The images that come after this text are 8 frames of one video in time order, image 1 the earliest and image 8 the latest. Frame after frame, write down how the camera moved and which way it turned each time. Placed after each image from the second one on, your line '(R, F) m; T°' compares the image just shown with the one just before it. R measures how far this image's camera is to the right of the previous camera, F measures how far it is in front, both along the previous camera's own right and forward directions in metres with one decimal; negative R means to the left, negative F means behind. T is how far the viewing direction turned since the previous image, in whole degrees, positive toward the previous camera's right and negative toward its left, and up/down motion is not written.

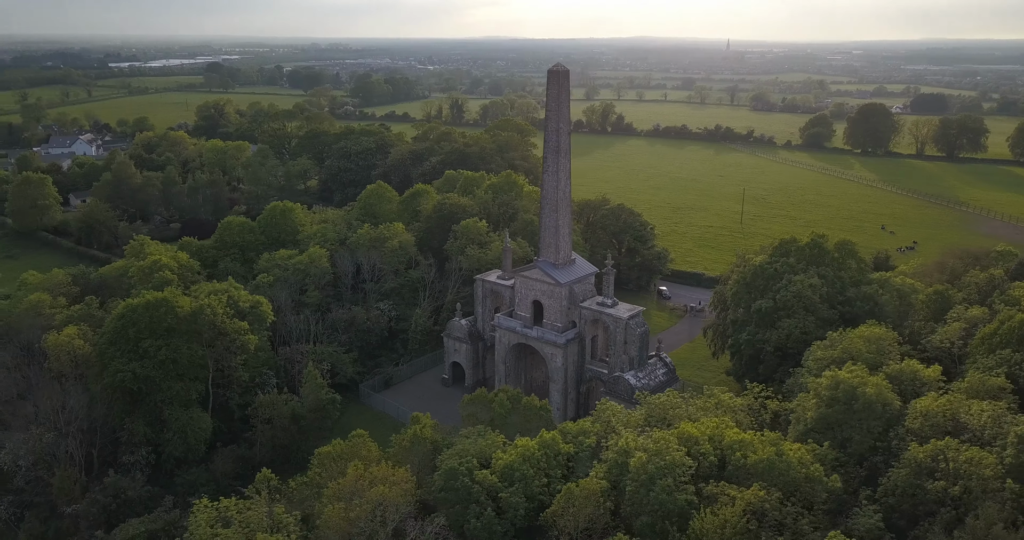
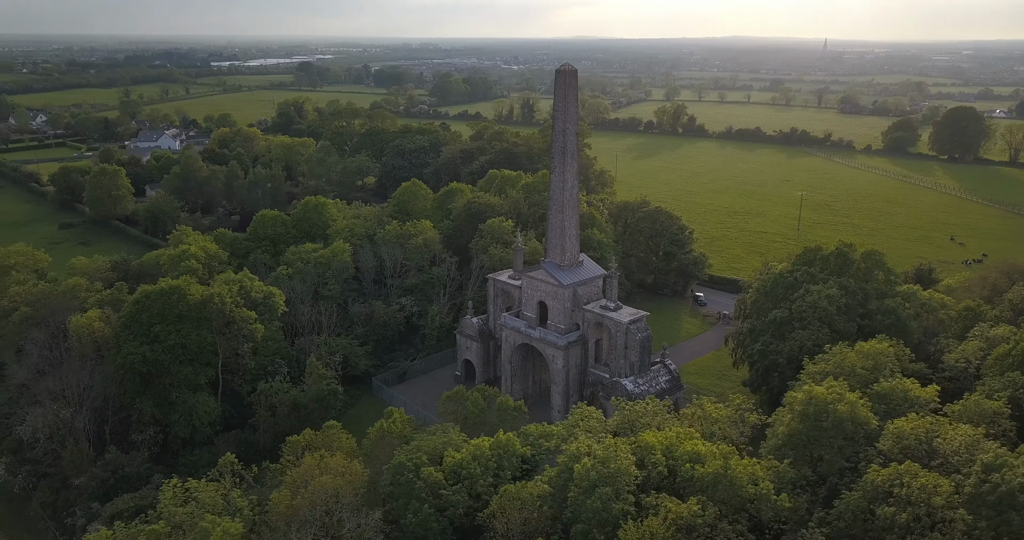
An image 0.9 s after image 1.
(+3.6, +0.2) m; -6°
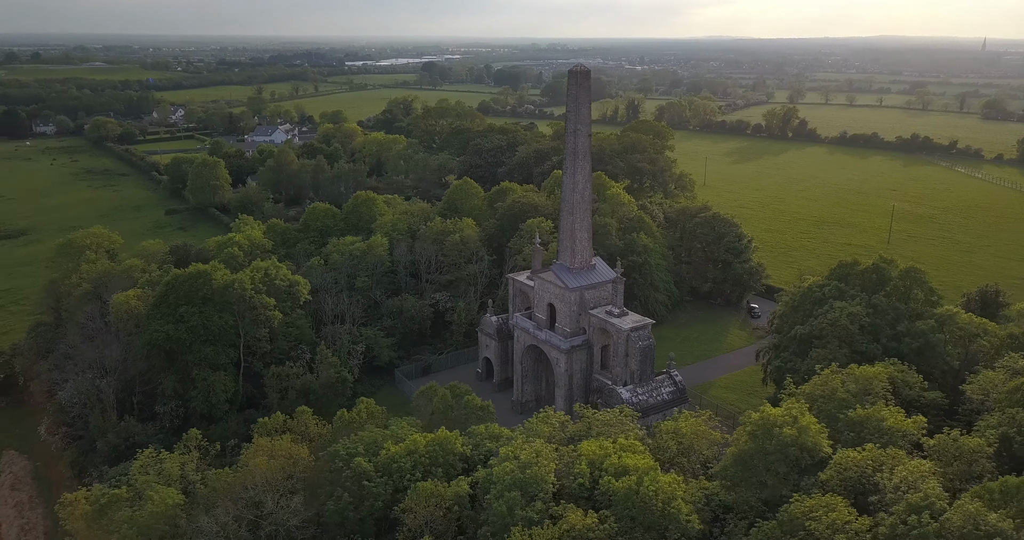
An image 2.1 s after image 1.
(+5.1, +0.4) m; -9°
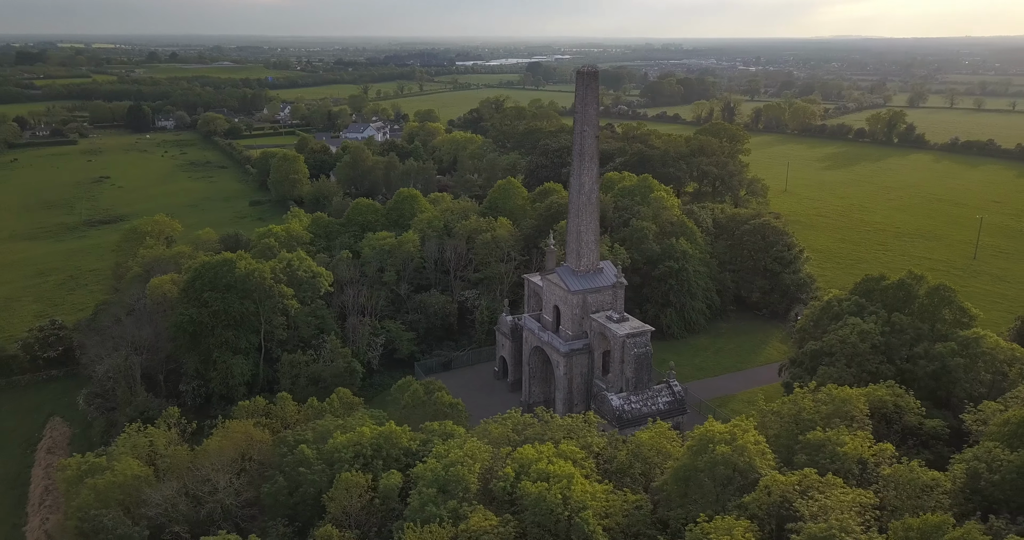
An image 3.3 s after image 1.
(+4.6, +0.3) m; -8°
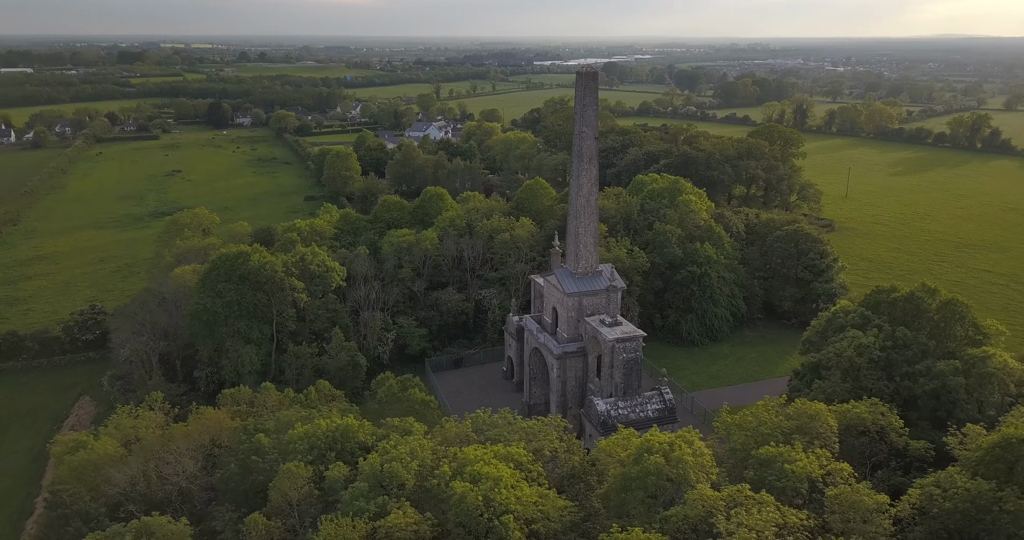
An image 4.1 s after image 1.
(+3.6, +0.2) m; -6°
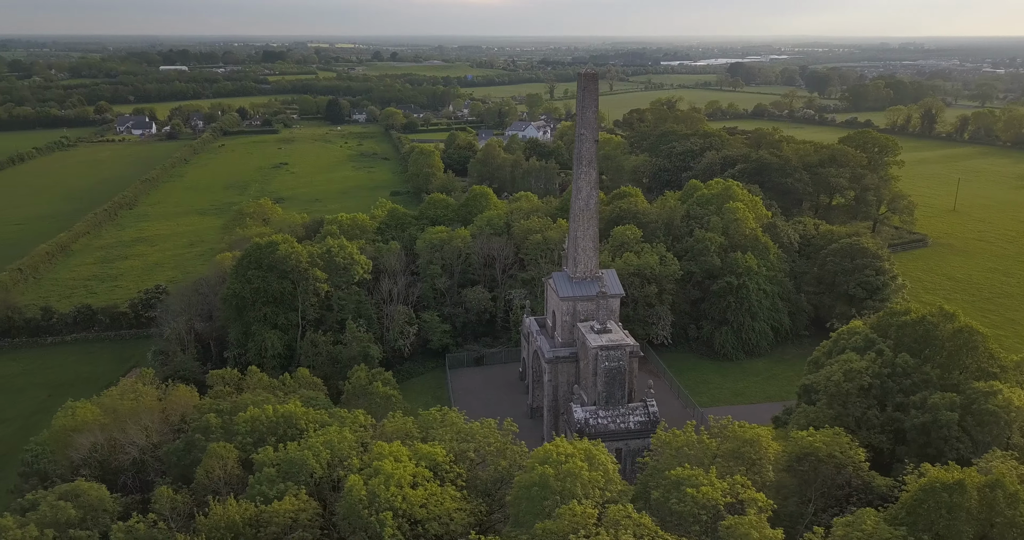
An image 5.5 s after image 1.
(+5.5, +0.5) m; -9°
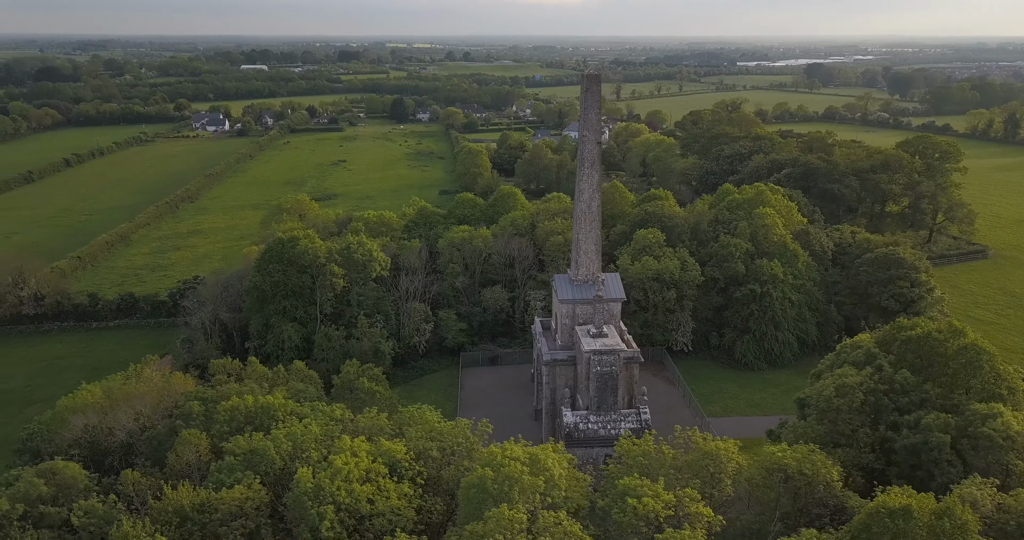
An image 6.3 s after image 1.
(+3.0, +0.2) m; -5°
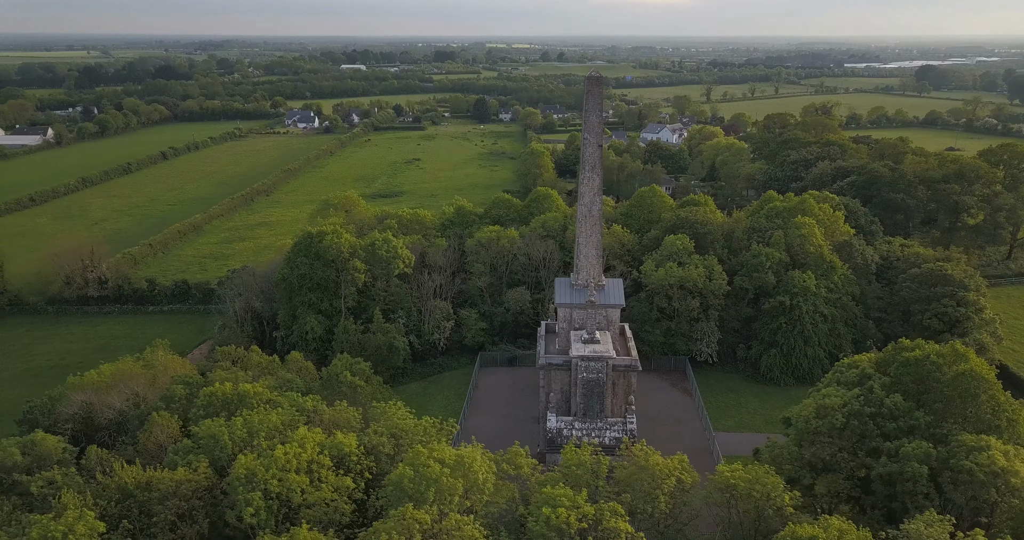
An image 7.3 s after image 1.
(+4.0, +0.3) m; -7°
